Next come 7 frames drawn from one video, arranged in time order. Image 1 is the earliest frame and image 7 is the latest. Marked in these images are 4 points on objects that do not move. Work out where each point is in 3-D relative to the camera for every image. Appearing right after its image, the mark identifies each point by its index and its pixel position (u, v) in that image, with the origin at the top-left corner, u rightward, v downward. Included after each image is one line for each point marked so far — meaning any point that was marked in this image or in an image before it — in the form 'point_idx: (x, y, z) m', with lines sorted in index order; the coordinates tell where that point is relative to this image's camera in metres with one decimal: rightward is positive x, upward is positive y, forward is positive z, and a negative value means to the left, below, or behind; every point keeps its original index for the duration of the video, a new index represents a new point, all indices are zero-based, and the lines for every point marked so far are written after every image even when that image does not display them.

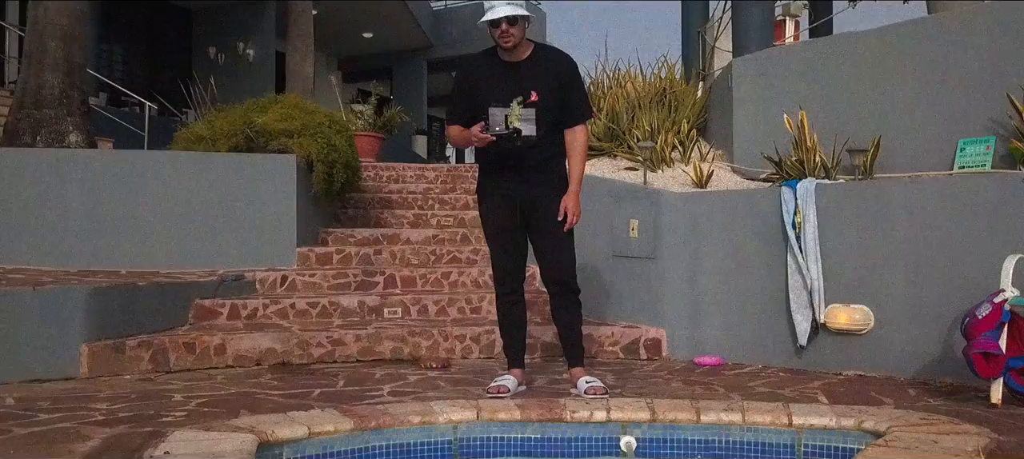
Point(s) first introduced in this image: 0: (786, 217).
0: (+1.6, +0.1, +4.8) m
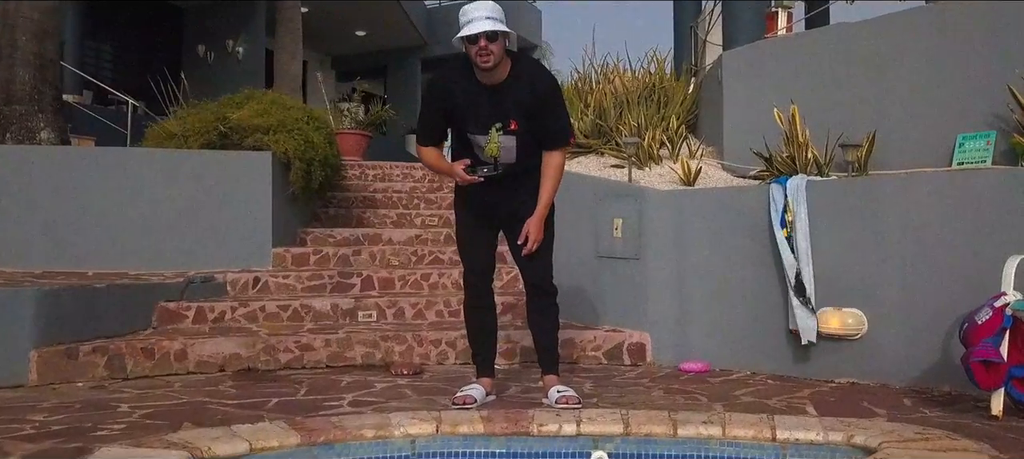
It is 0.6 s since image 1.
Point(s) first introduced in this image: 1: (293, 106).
0: (+1.4, +0.1, +4.6) m
1: (-1.9, +1.1, +7.4) m
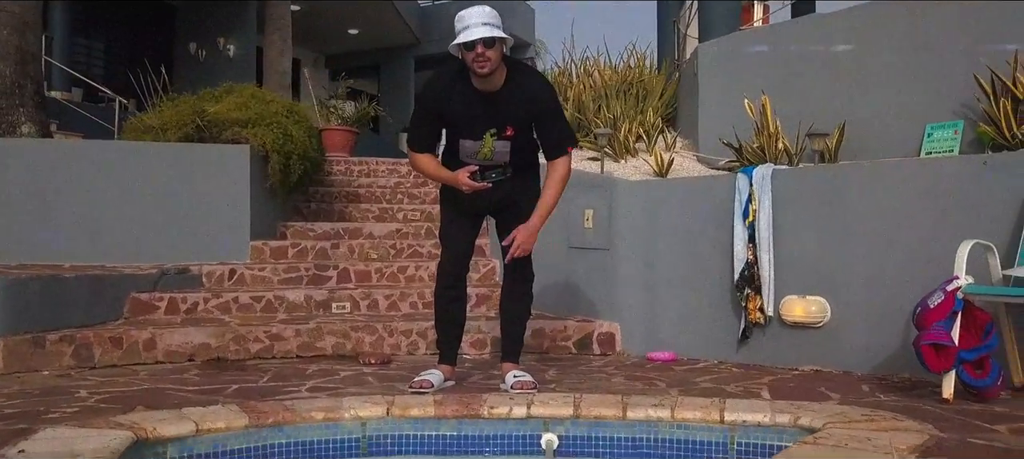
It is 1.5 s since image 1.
0: (+1.3, +0.1, +4.6) m
1: (-2.1, +1.2, +7.4) m
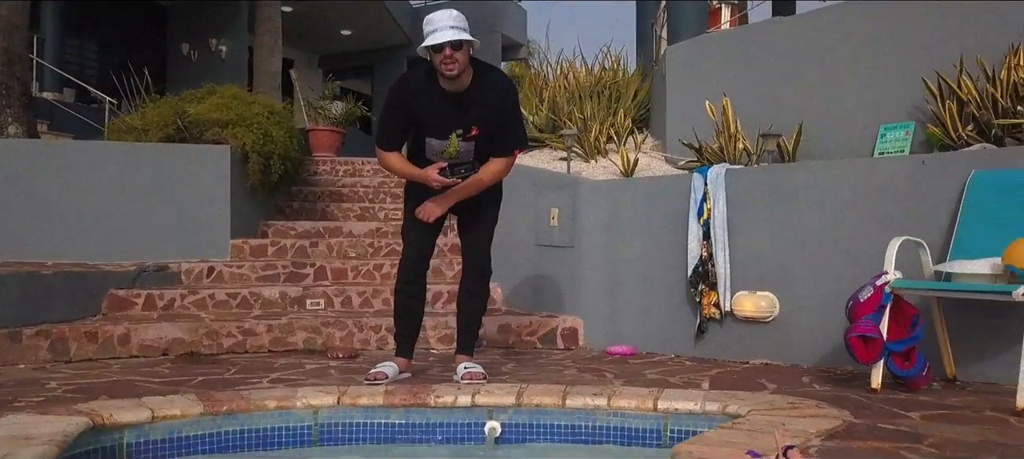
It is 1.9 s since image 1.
0: (+1.0, +0.1, +4.7) m
1: (-2.3, +1.2, +7.5) m
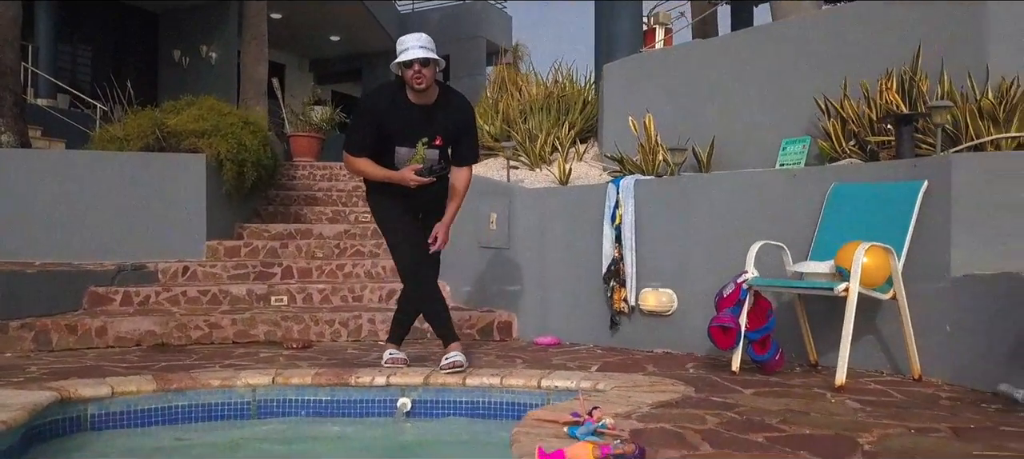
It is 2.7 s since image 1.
0: (+0.6, +0.1, +5.3) m
1: (-2.8, +1.1, +8.1) m
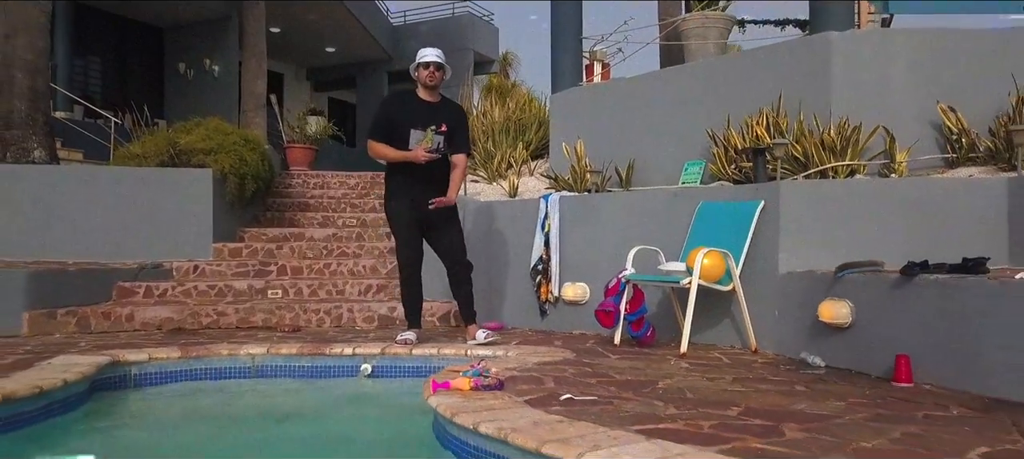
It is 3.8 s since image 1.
0: (+0.2, +0.1, +6.6) m
1: (-3.2, +1.1, +9.4) m
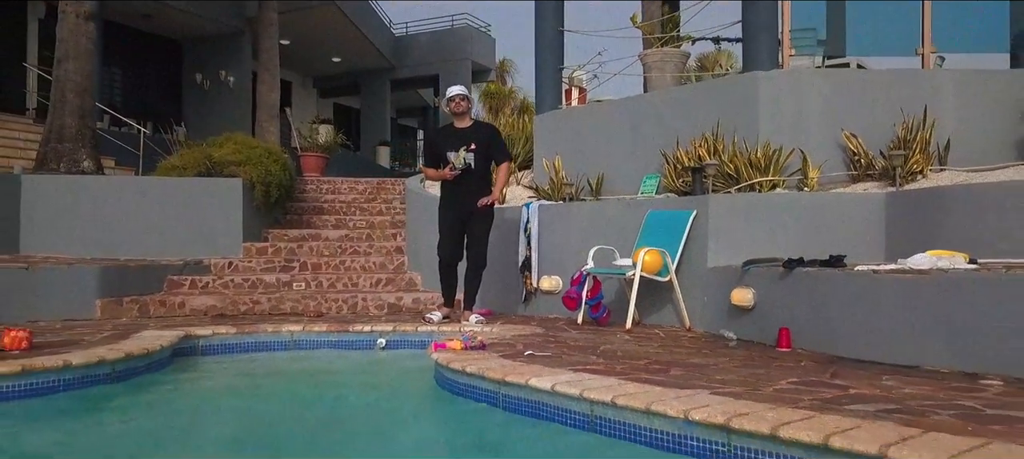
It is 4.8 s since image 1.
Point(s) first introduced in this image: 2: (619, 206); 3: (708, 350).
0: (+0.1, 0.0, +8.0) m
1: (-3.3, +1.1, +10.7) m
2: (+0.9, +0.2, +7.2) m
3: (+1.2, -0.8, +5.2) m
